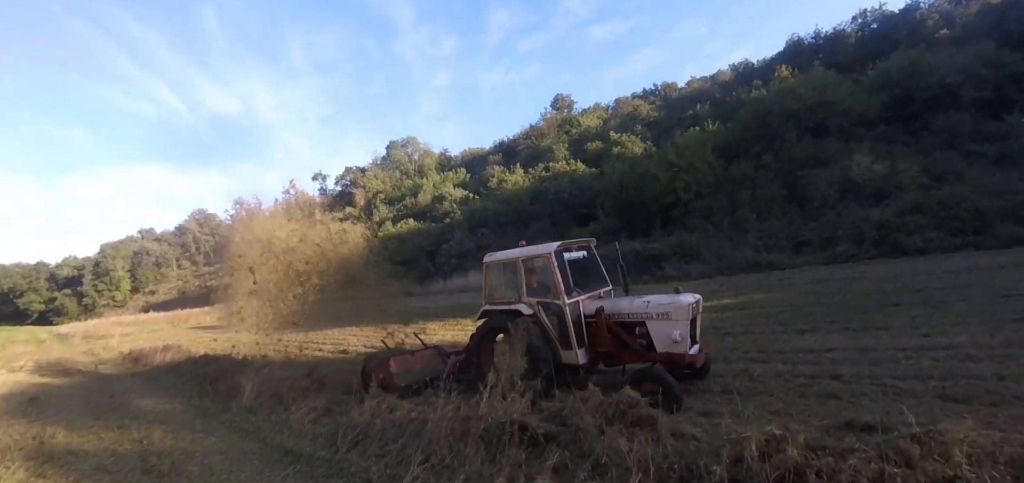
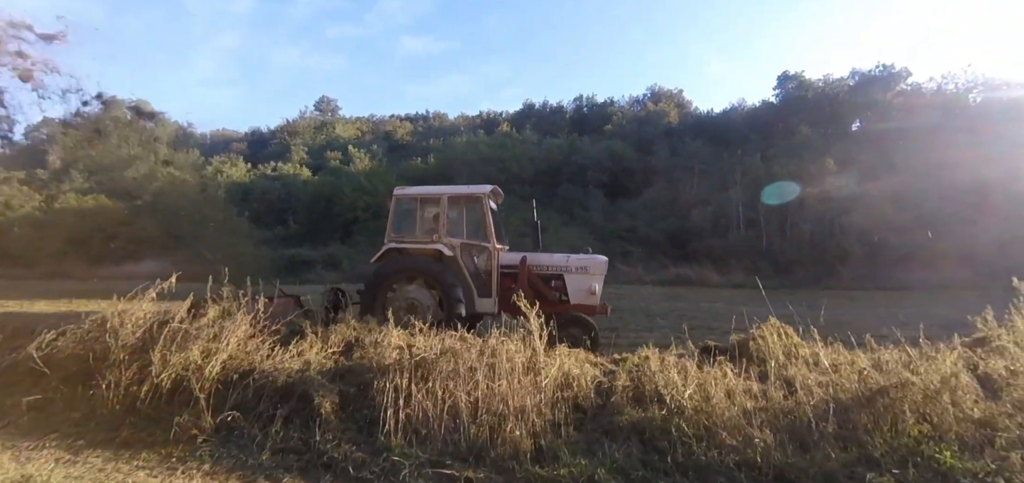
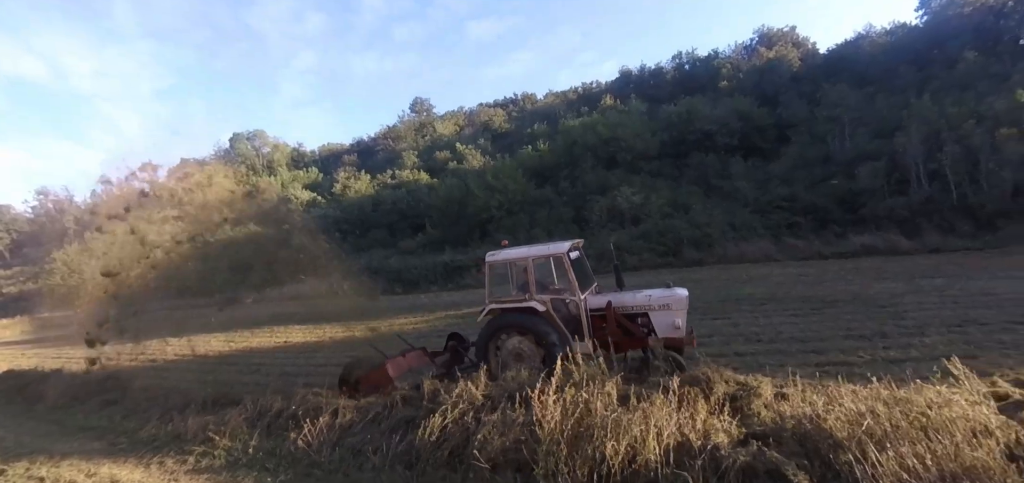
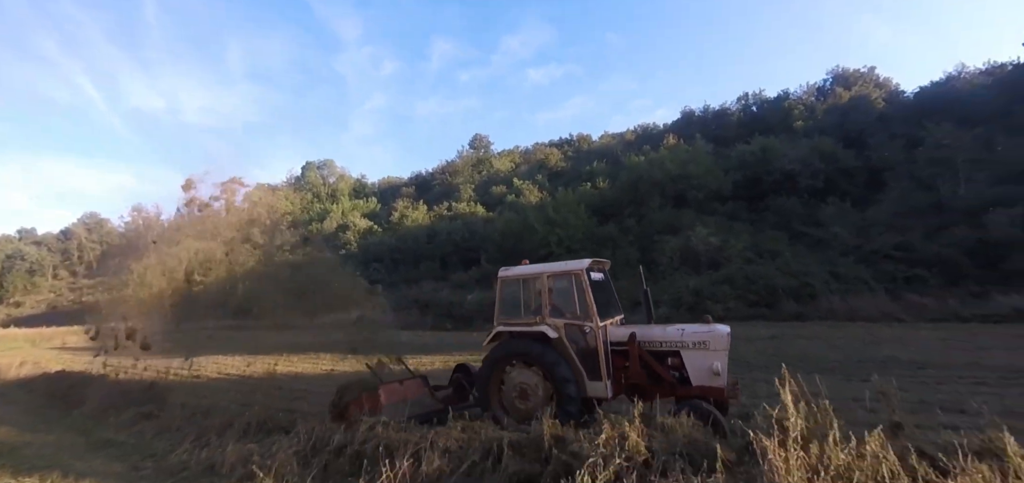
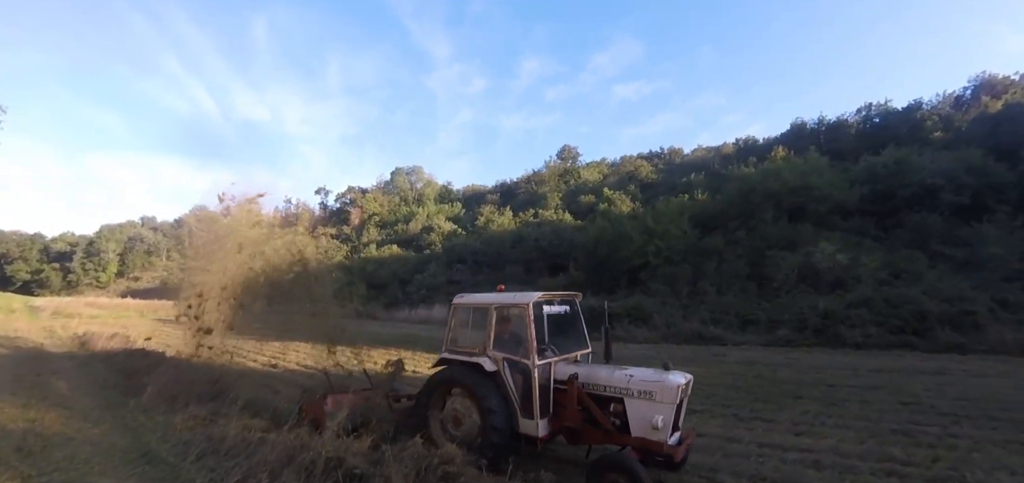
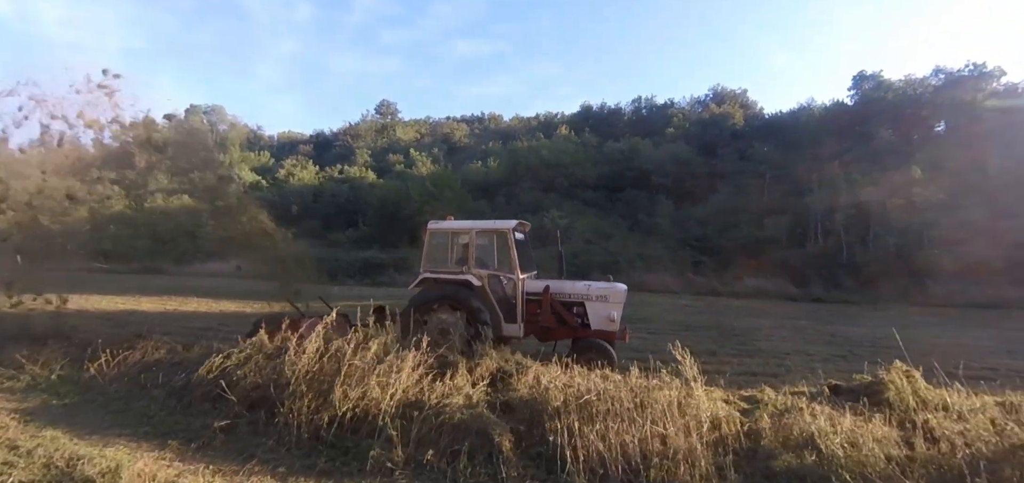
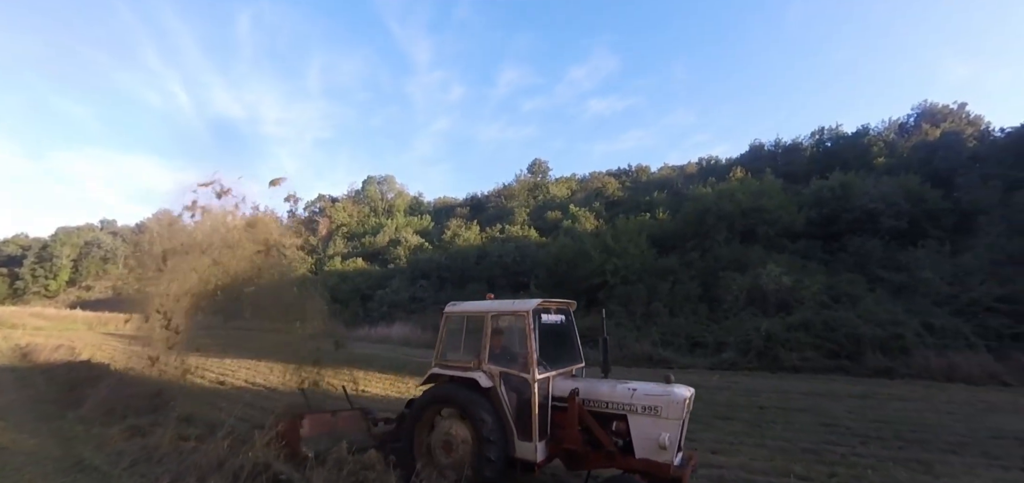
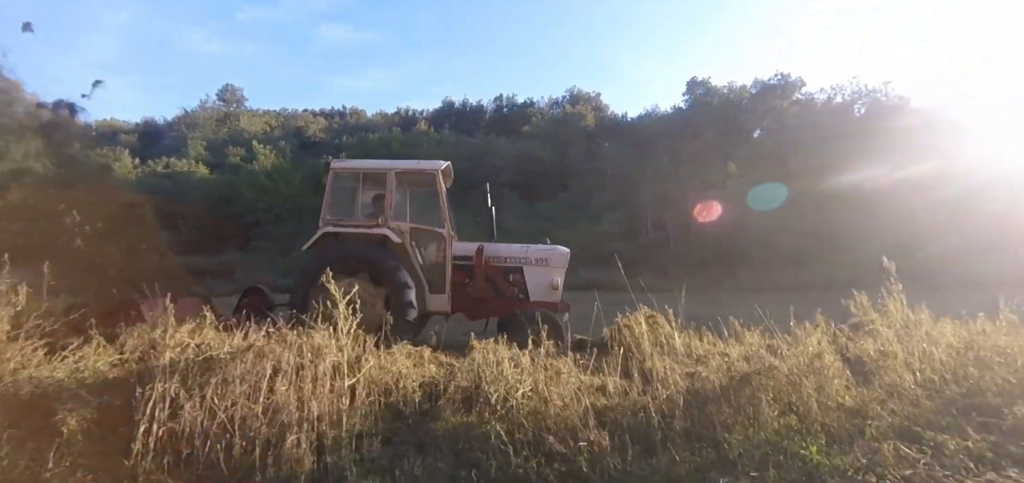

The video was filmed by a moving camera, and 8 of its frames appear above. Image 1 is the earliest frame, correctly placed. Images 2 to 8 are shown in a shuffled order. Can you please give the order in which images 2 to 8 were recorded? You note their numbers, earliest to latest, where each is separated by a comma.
5, 7, 4, 3, 6, 2, 8
